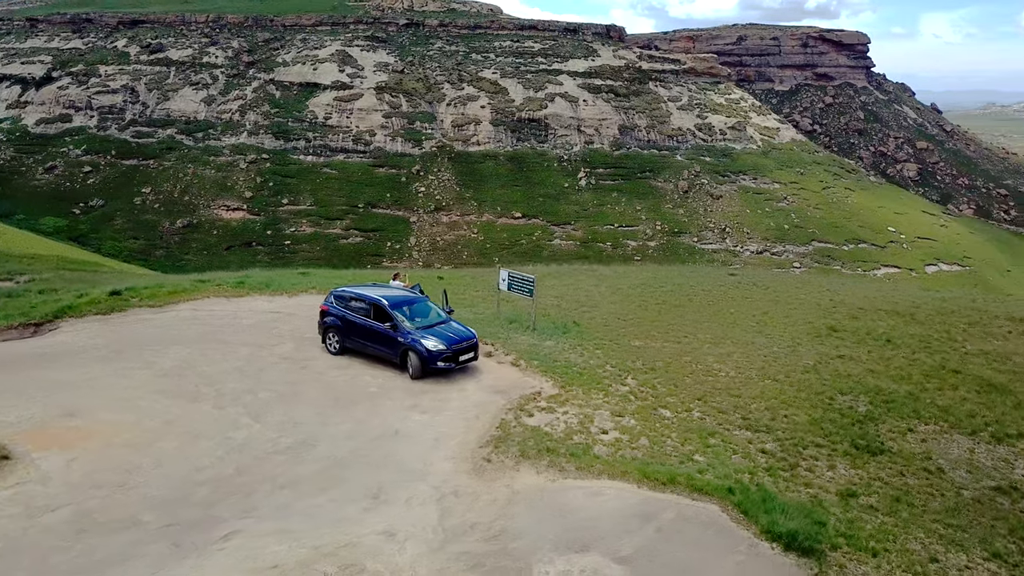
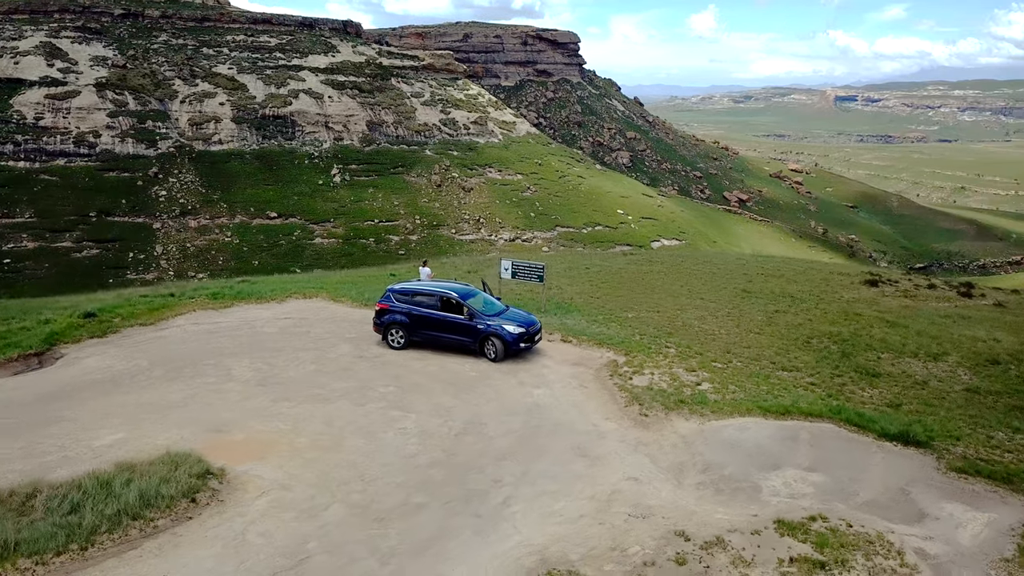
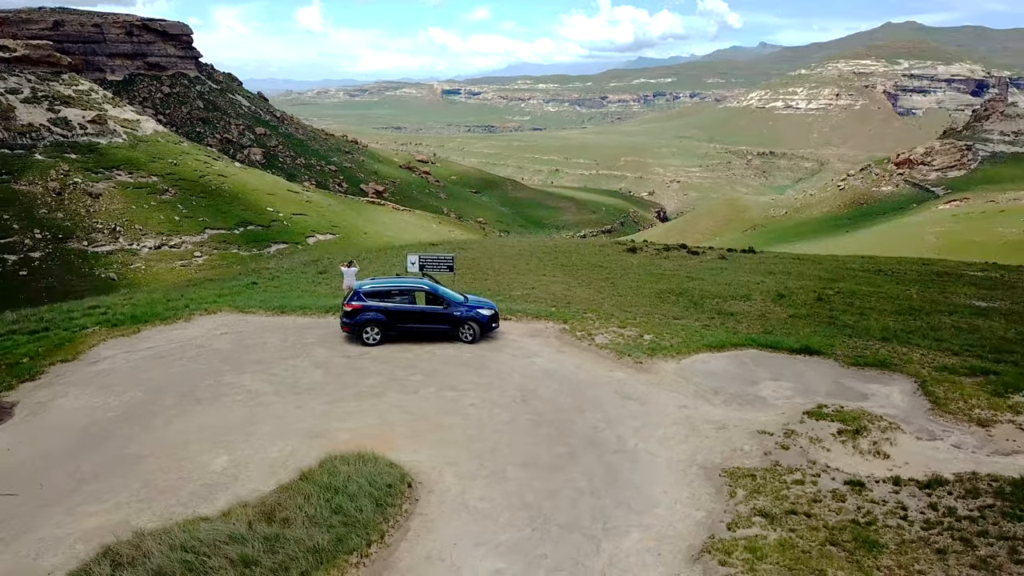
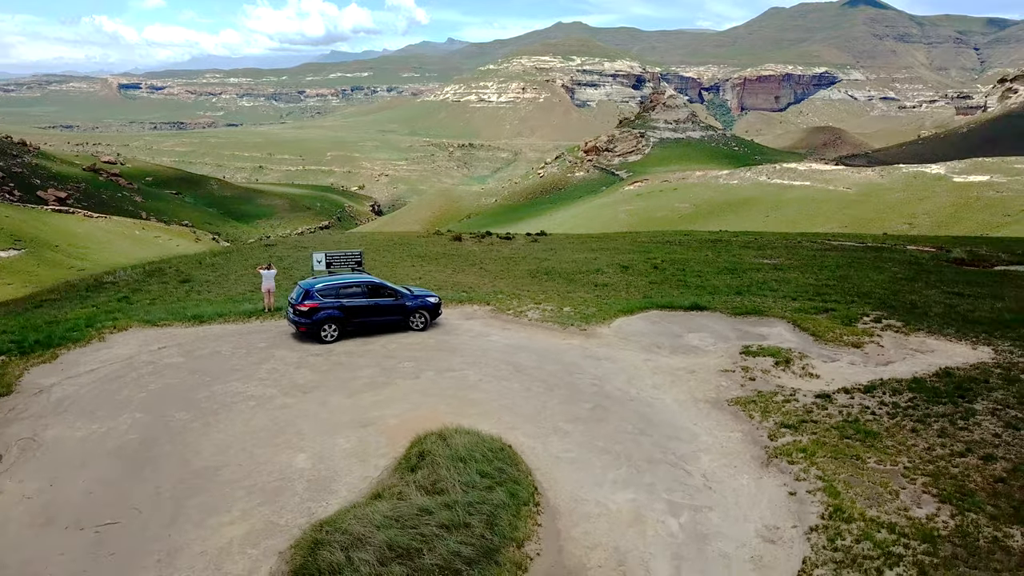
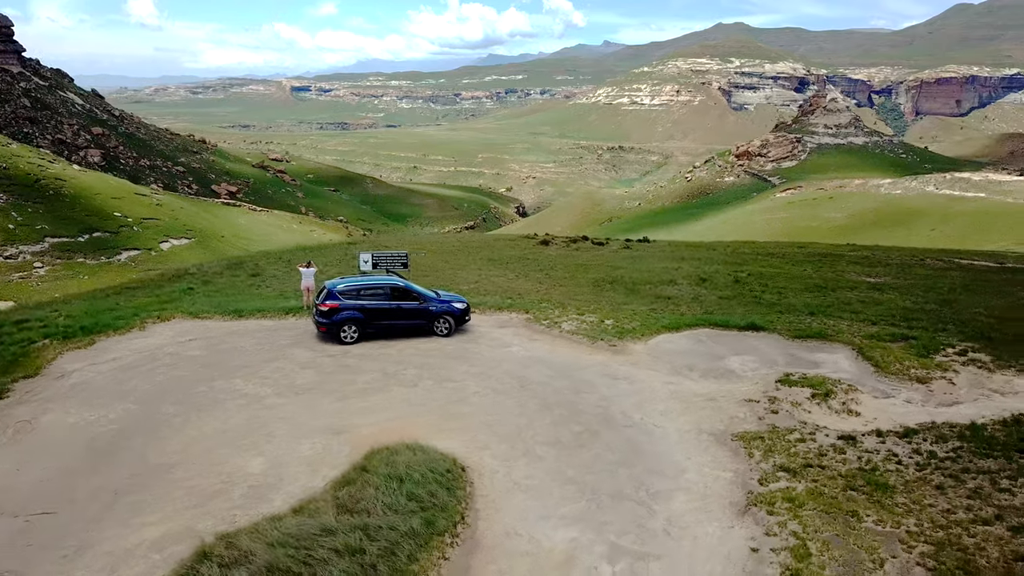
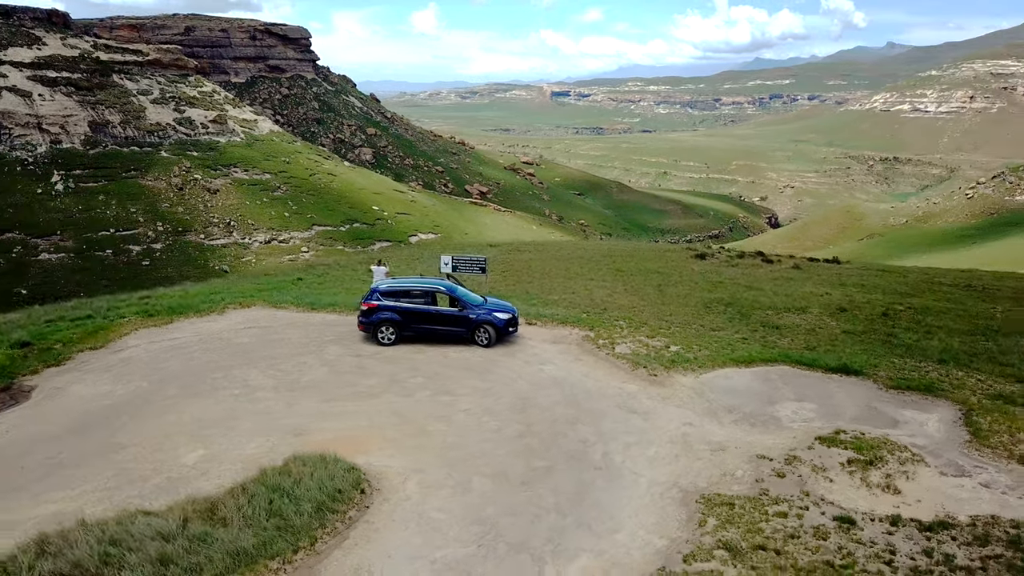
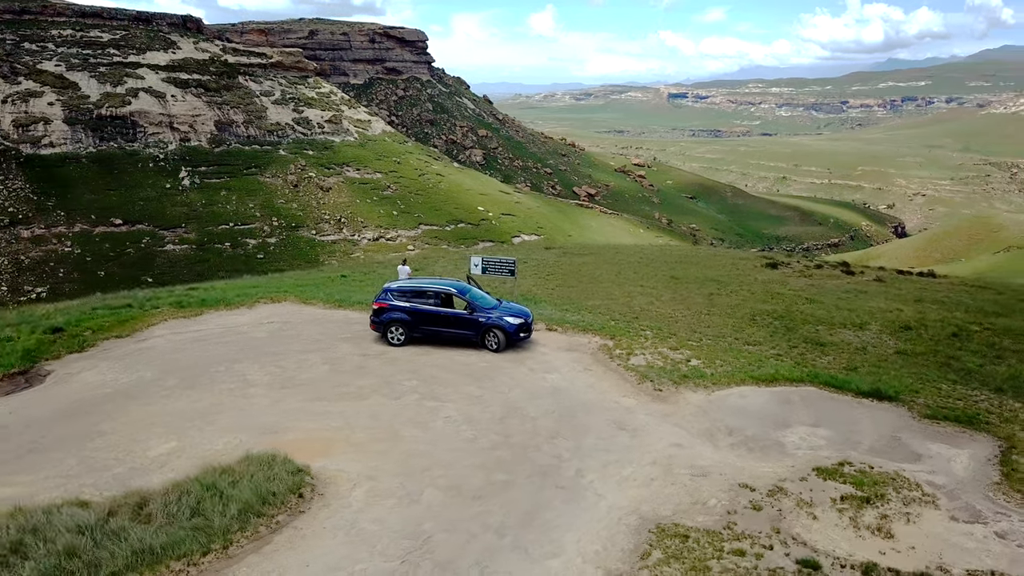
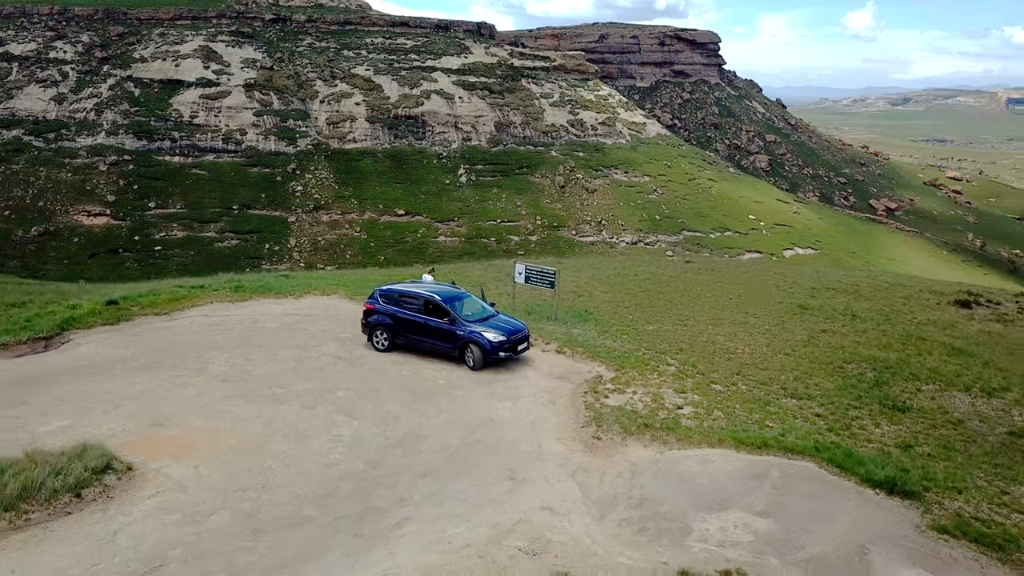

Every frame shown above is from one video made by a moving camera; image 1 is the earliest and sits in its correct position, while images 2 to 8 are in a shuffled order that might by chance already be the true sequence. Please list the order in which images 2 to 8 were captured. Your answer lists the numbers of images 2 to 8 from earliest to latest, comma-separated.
8, 2, 7, 6, 3, 5, 4
